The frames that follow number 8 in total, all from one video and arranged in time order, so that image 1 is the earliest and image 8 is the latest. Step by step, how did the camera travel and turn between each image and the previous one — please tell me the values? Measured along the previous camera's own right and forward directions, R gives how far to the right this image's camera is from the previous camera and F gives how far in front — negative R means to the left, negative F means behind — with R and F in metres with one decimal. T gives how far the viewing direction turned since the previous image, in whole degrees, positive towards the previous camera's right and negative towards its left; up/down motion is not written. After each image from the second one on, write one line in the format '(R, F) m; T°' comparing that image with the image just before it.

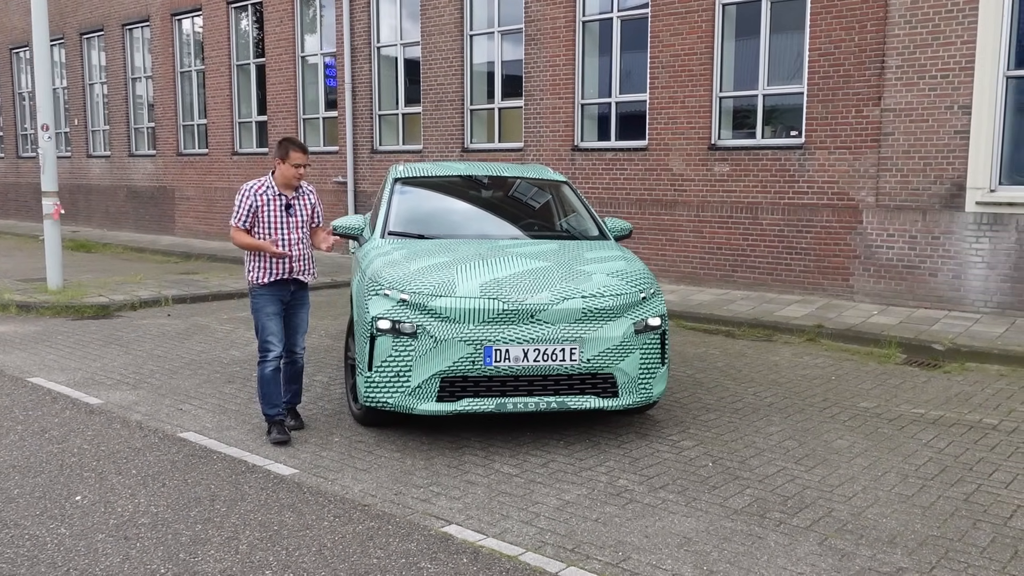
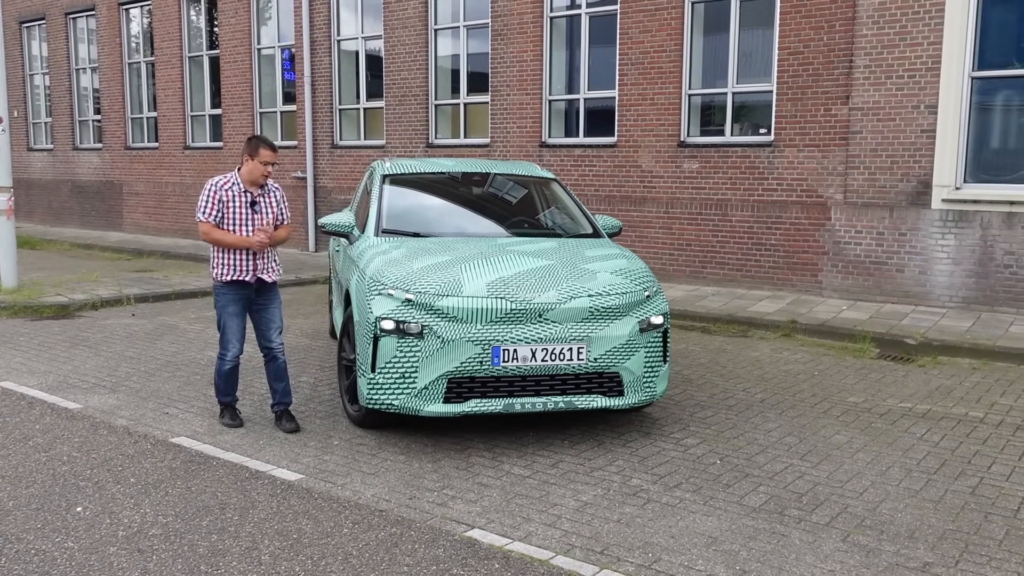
(-0.3, +0.1) m; +4°
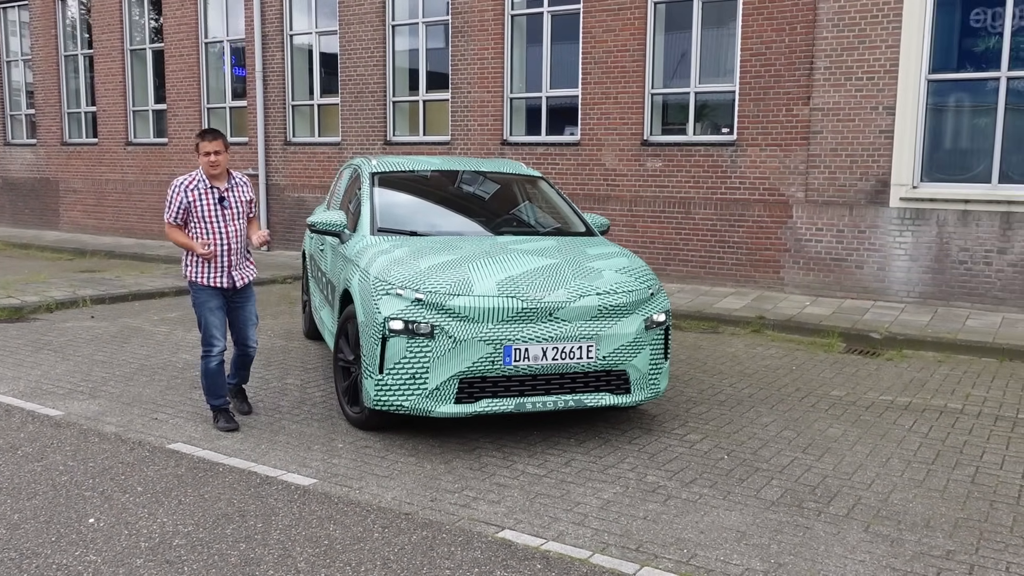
(-0.4, 0.0) m; +4°
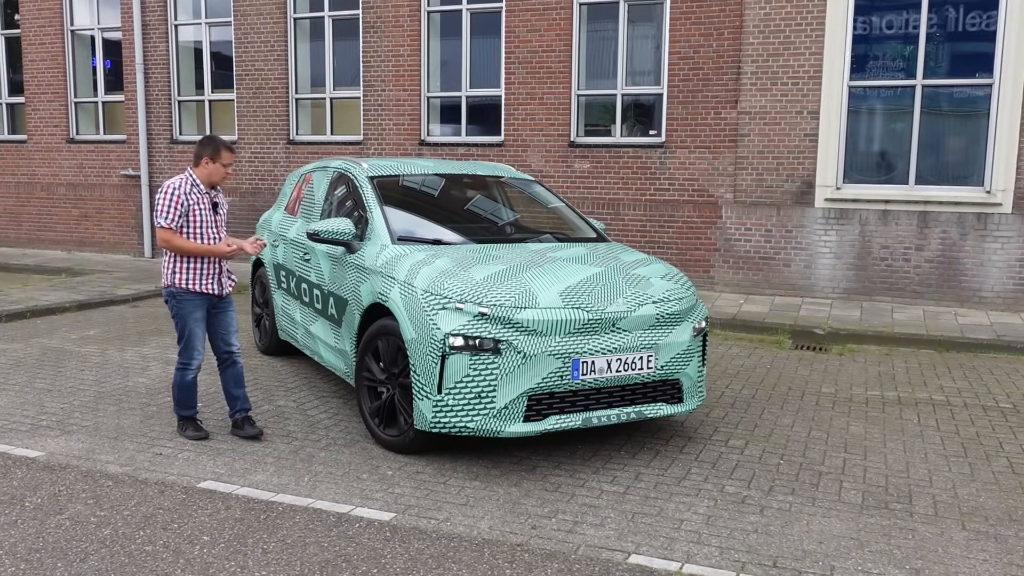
(-1.2, +0.3) m; +11°
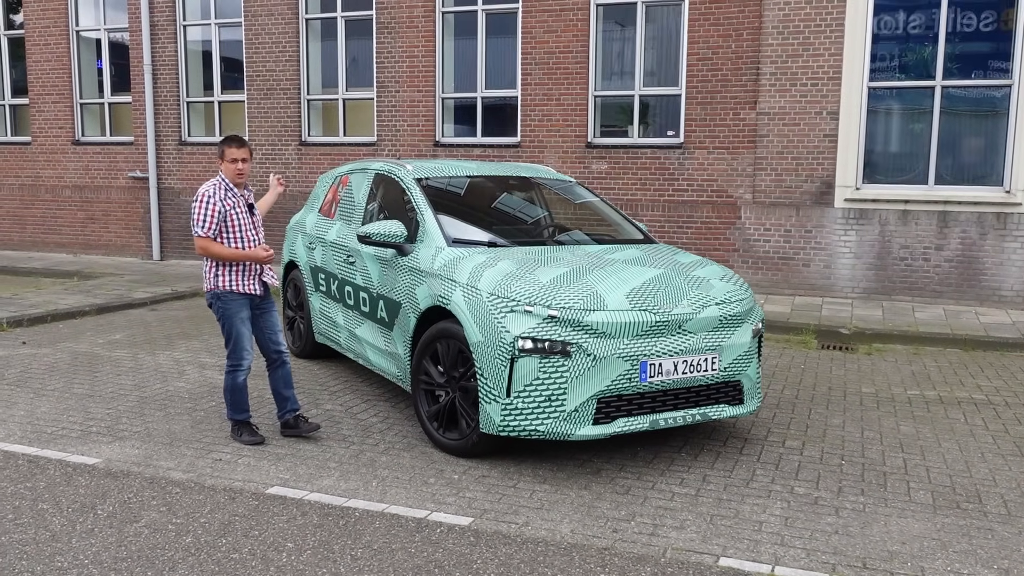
(-0.4, 0.0) m; +1°
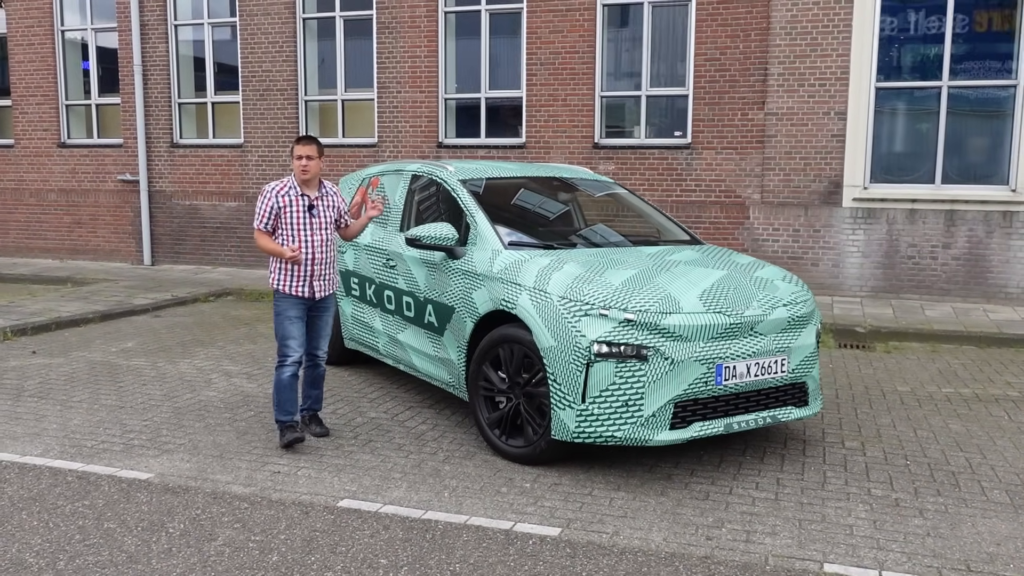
(-0.5, +0.1) m; +2°
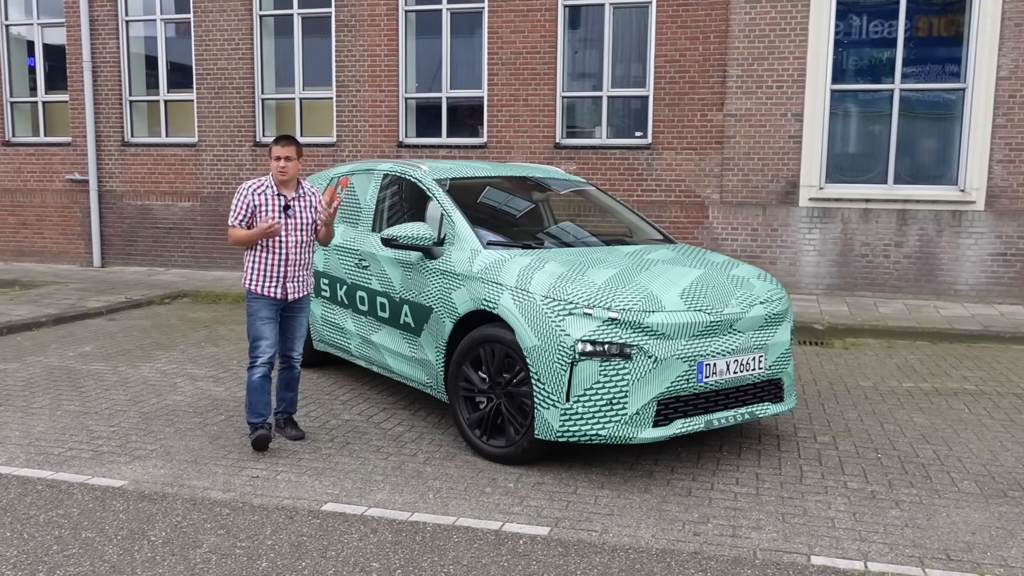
(-0.2, 0.0) m; +3°
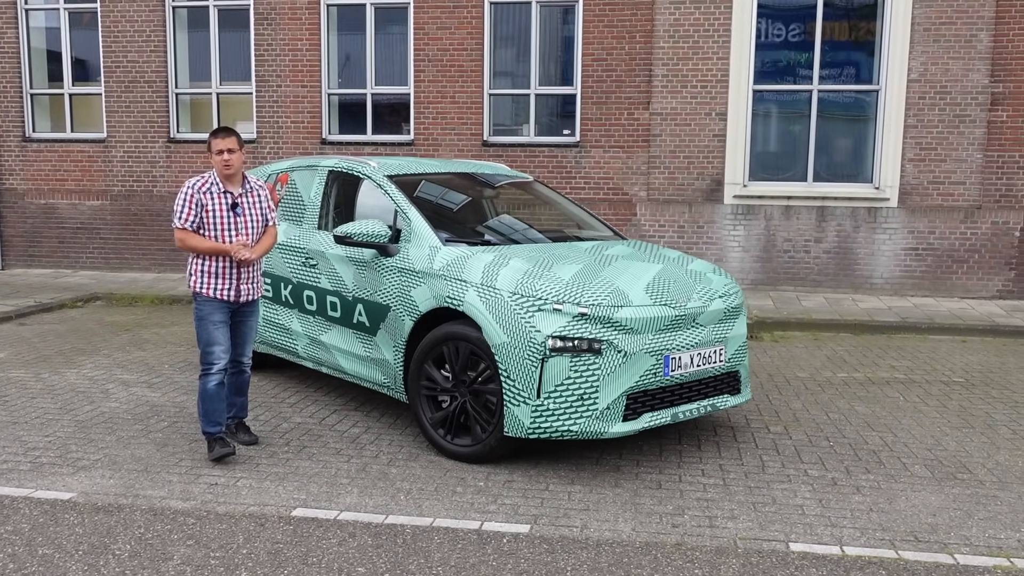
(-0.3, +0.1) m; +6°
